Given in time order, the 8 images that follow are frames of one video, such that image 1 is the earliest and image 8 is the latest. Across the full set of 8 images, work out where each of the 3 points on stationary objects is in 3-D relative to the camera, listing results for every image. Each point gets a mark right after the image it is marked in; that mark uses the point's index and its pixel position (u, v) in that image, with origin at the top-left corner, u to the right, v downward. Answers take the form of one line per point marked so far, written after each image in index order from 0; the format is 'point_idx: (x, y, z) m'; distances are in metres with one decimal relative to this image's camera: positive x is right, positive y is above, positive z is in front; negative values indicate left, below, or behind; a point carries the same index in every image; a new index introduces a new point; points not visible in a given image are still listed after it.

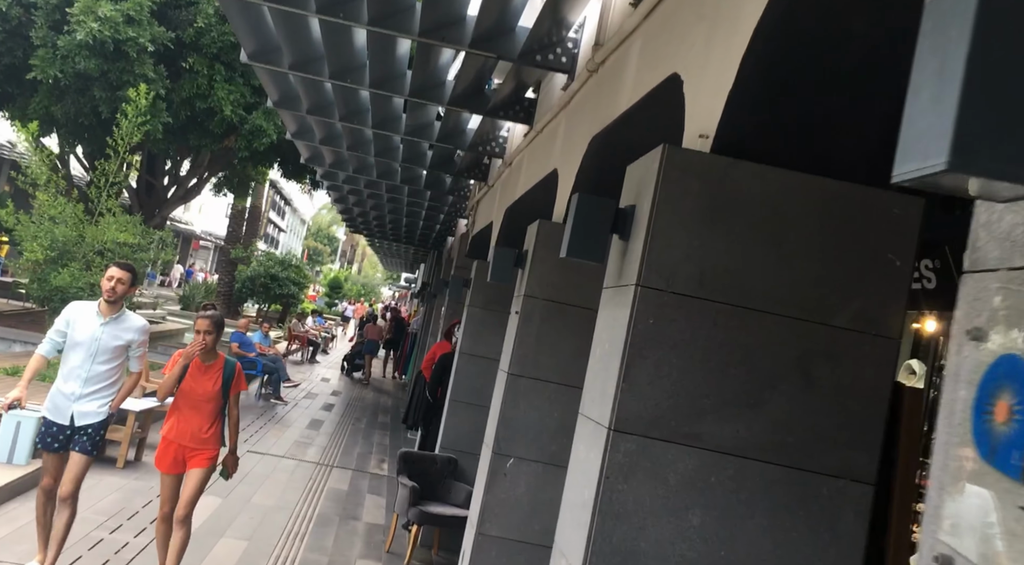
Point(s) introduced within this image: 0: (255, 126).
0: (-4.2, +2.6, +12.7) m
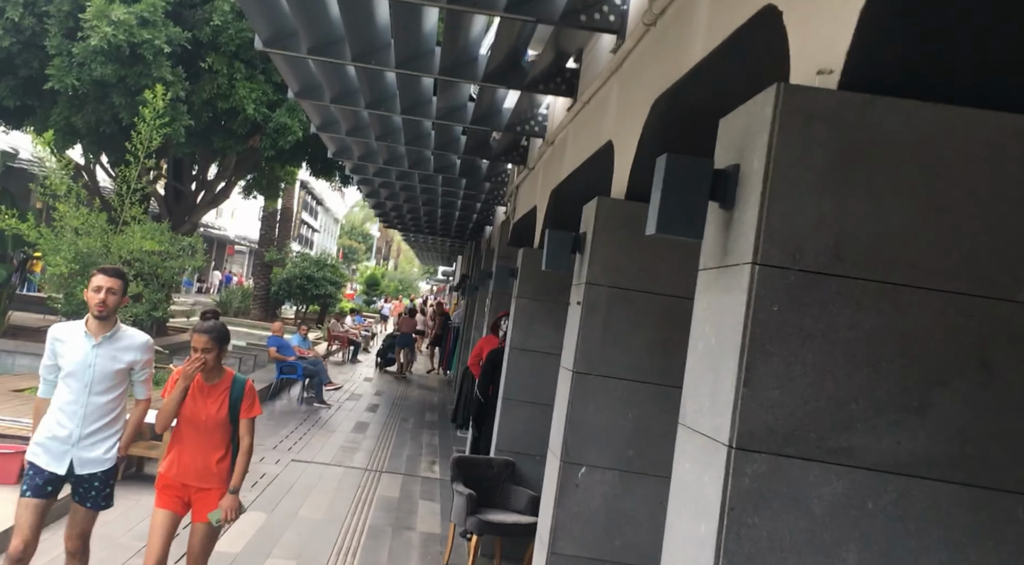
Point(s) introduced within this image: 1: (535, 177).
0: (-3.7, +2.5, +12.3) m
1: (+0.2, +1.0, +7.7) m
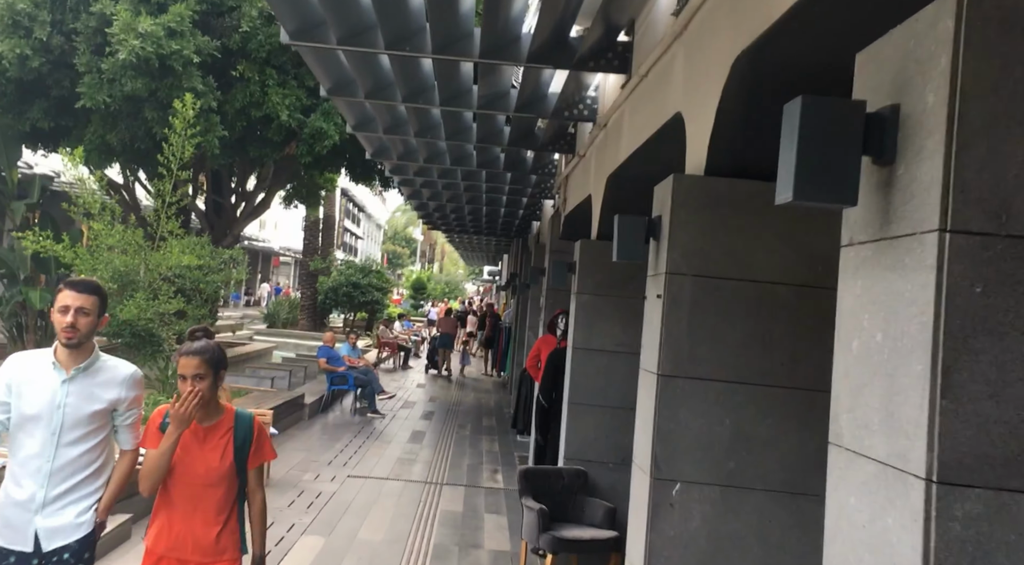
0: (-3.0, +2.4, +12.0) m
1: (+0.7, +1.1, +7.2) m
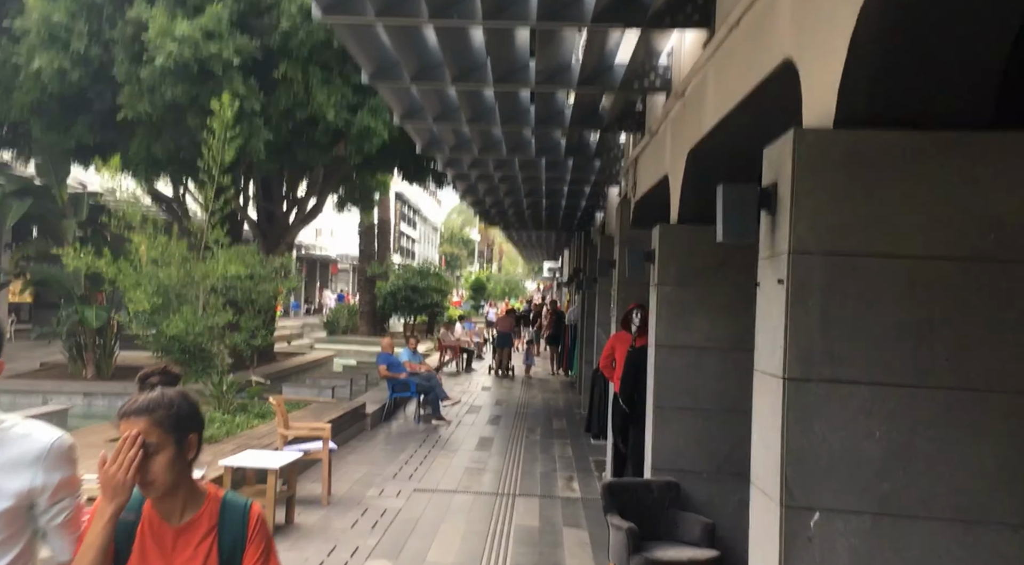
0: (-2.2, +2.3, +11.5) m
1: (+1.2, +1.2, +6.4) m
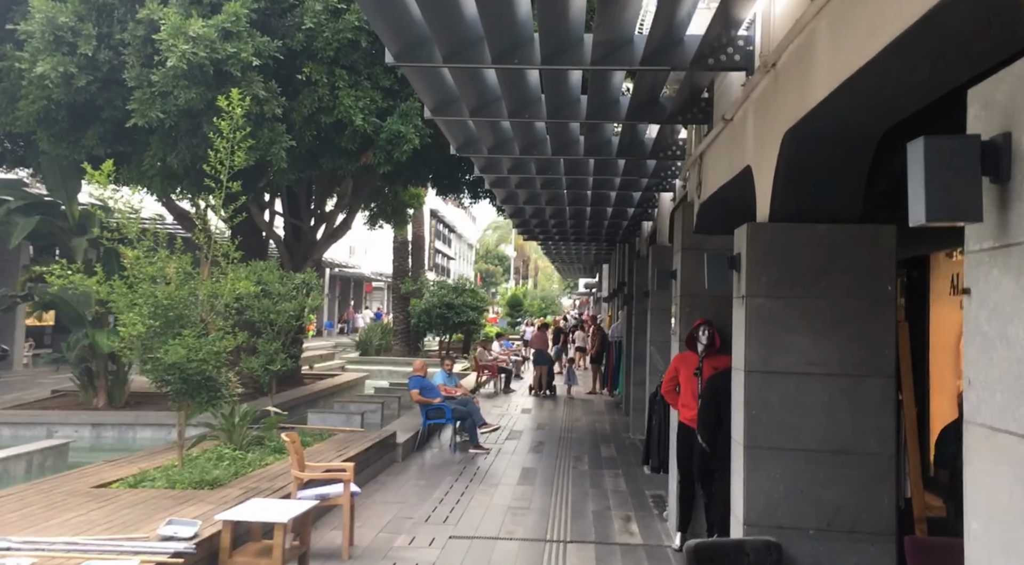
0: (-1.7, +2.1, +10.6) m
1: (+1.5, +1.1, +5.4) m
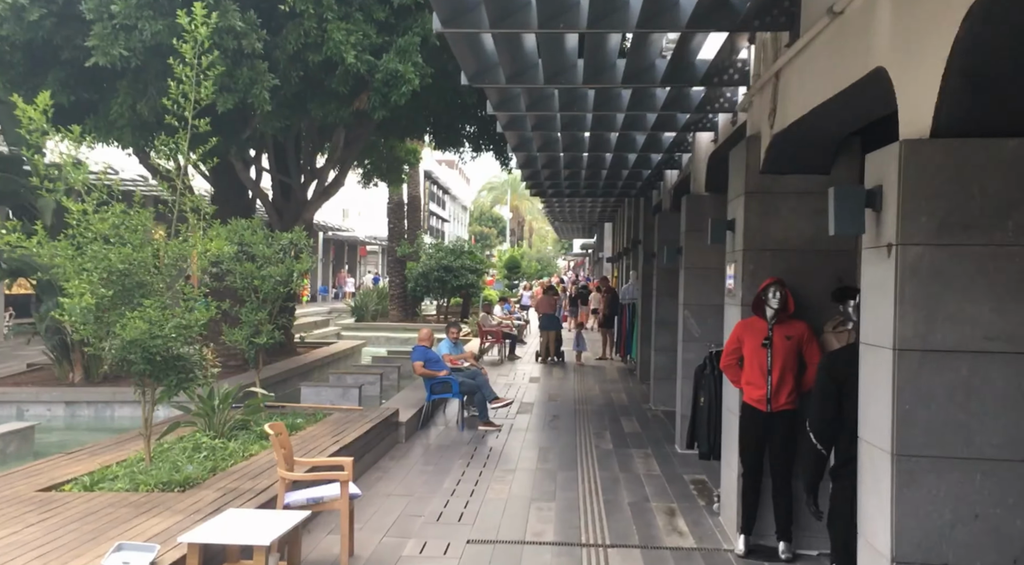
0: (-1.5, +2.6, +9.4) m
1: (+1.7, +1.4, +4.2) m
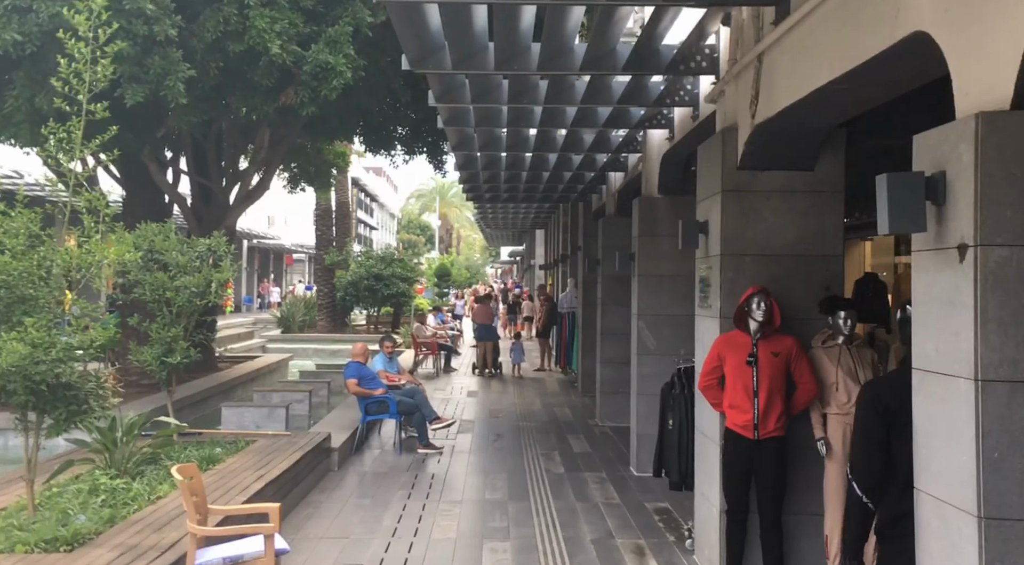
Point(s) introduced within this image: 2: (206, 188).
0: (-2.2, +2.4, +8.6) m
1: (+1.5, +1.3, +3.7) m
2: (-5.2, +1.6, +13.1) m
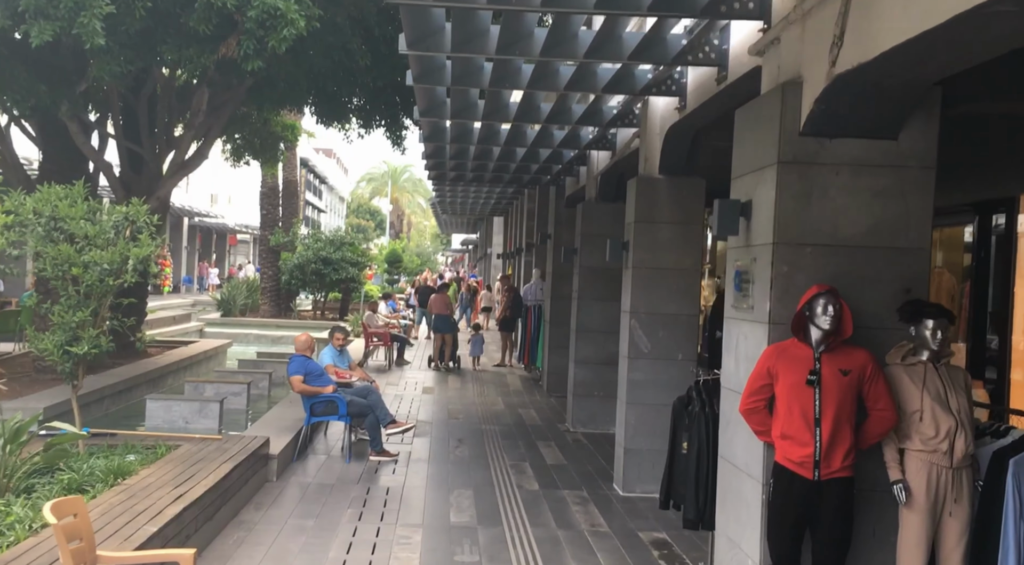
0: (-2.3, +2.6, +7.3) m
1: (+1.7, +1.3, +2.7) m
2: (-5.7, +2.0, +11.7) m
